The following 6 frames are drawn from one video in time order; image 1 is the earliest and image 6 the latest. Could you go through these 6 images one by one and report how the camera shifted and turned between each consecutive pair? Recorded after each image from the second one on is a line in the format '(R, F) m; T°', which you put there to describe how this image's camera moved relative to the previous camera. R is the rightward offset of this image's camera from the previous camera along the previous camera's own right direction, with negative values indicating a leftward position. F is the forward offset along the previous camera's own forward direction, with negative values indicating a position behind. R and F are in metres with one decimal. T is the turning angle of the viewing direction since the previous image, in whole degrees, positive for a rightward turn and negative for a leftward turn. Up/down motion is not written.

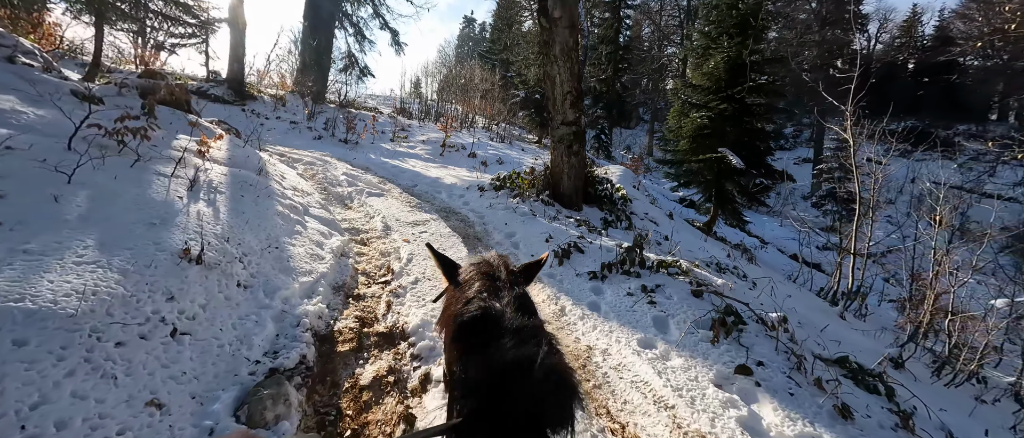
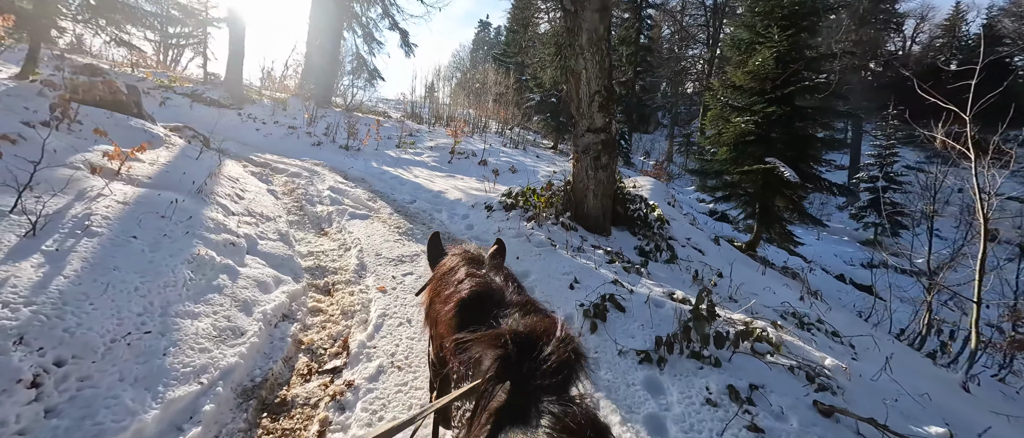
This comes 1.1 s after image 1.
(0.0, +1.3) m; -2°
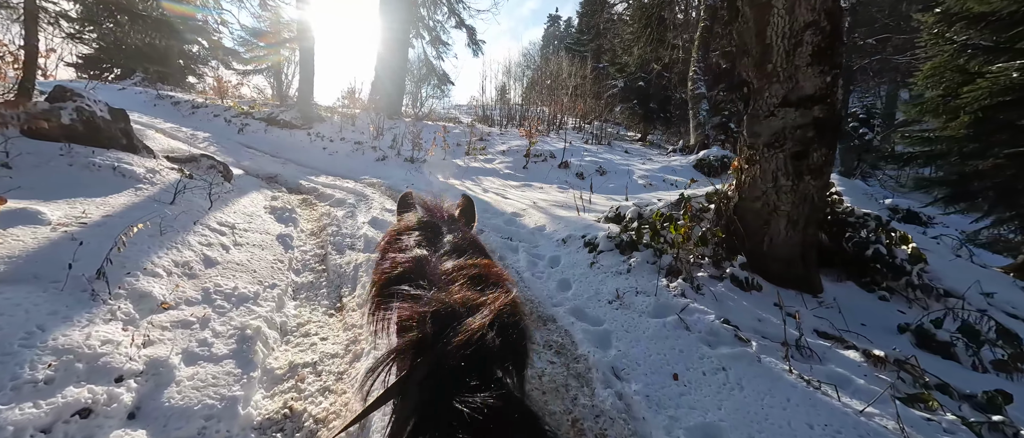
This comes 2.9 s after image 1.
(-0.4, +2.2) m; -11°
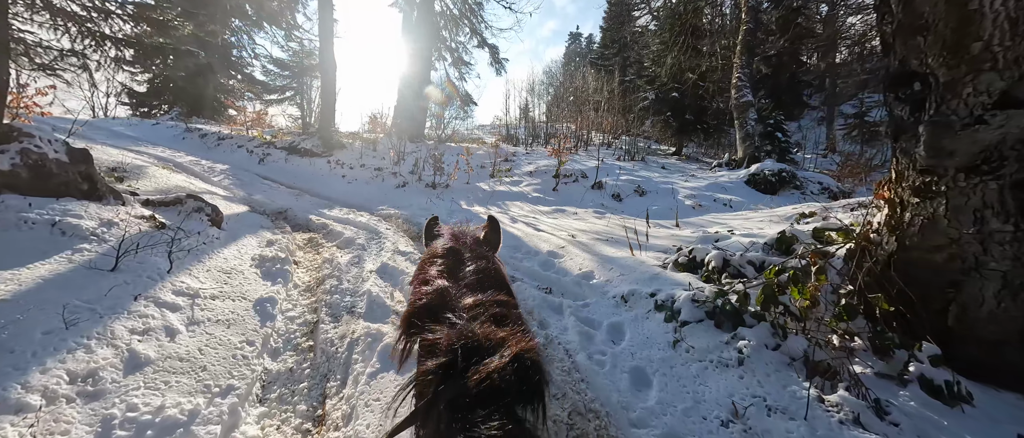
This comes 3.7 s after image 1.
(-0.1, +1.0) m; -4°
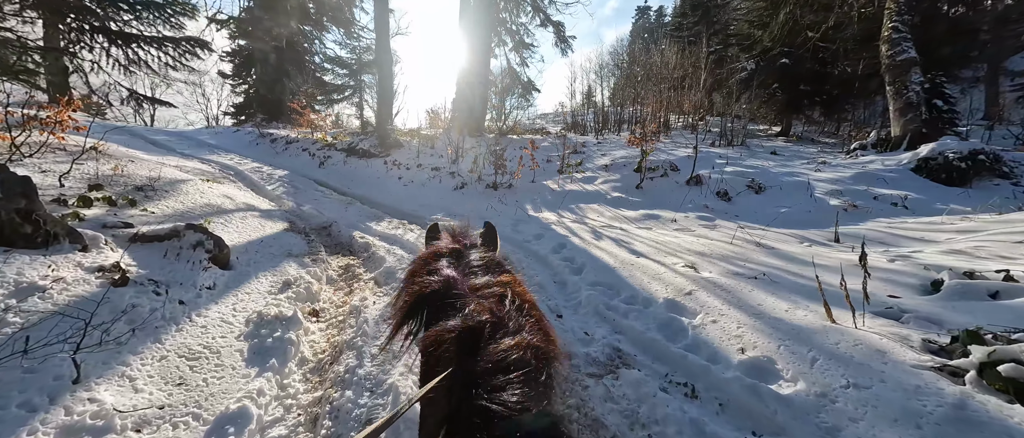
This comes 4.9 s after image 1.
(-0.3, +1.5) m; -9°
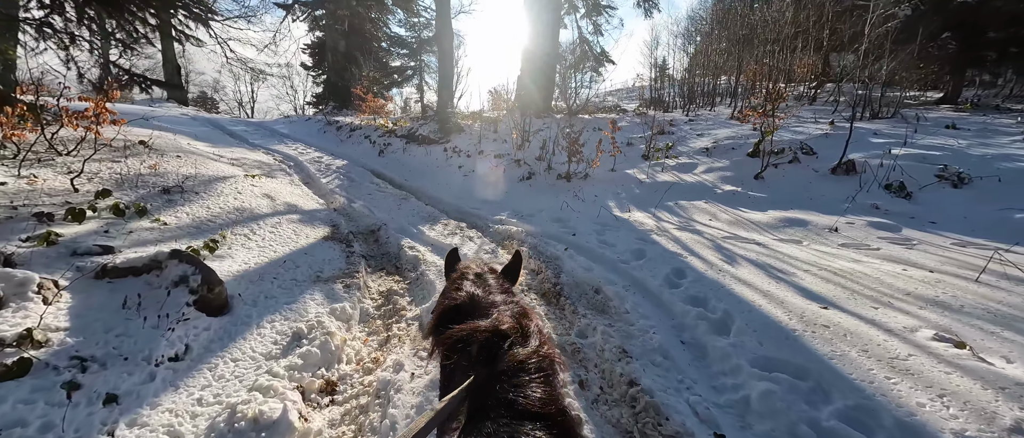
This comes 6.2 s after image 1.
(-0.3, +1.4) m; -9°
